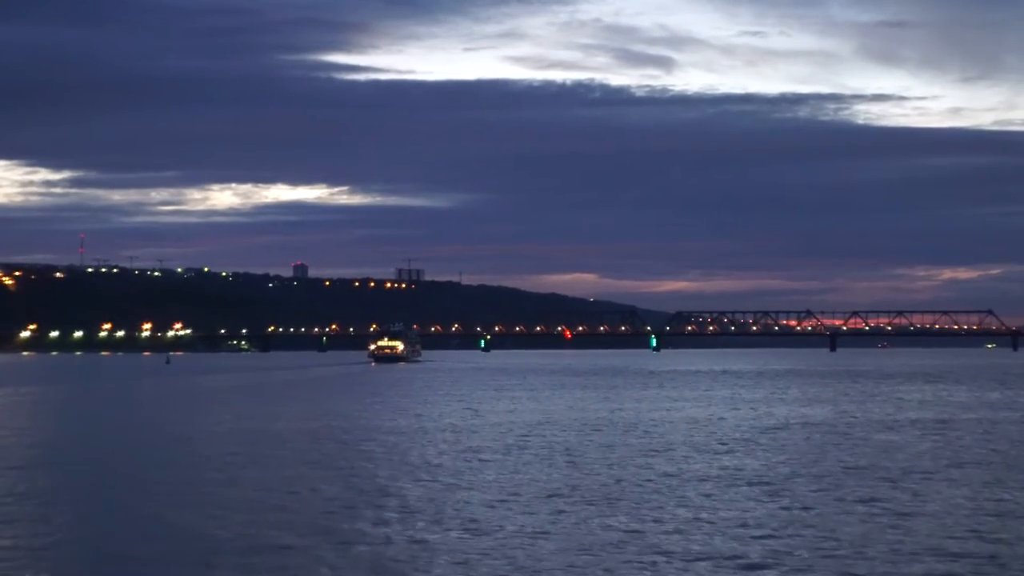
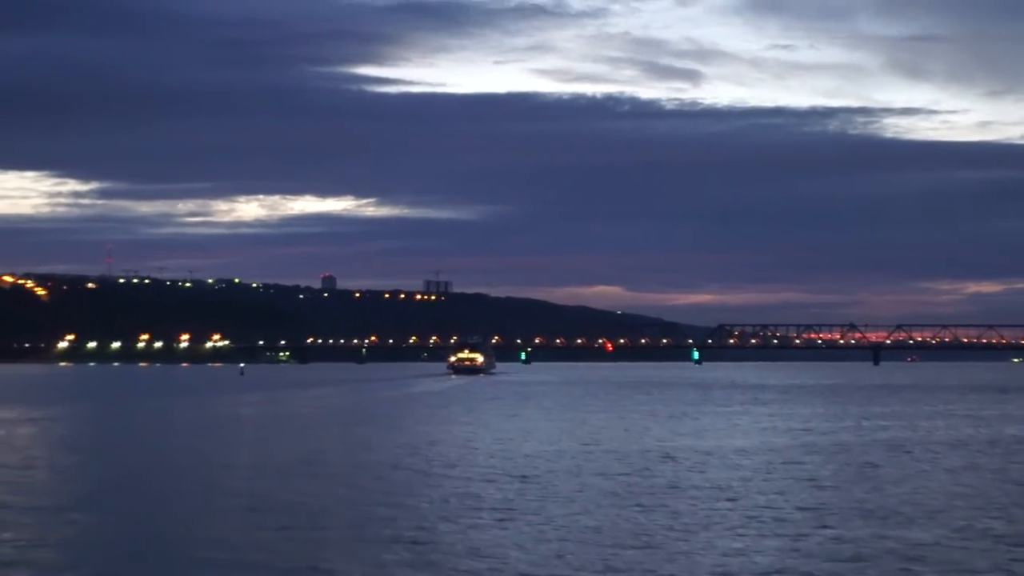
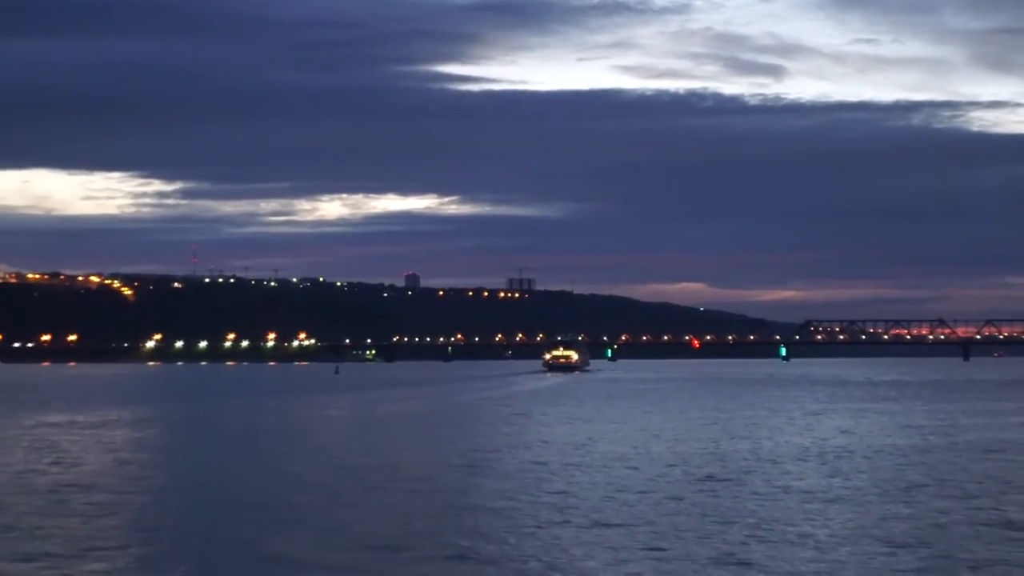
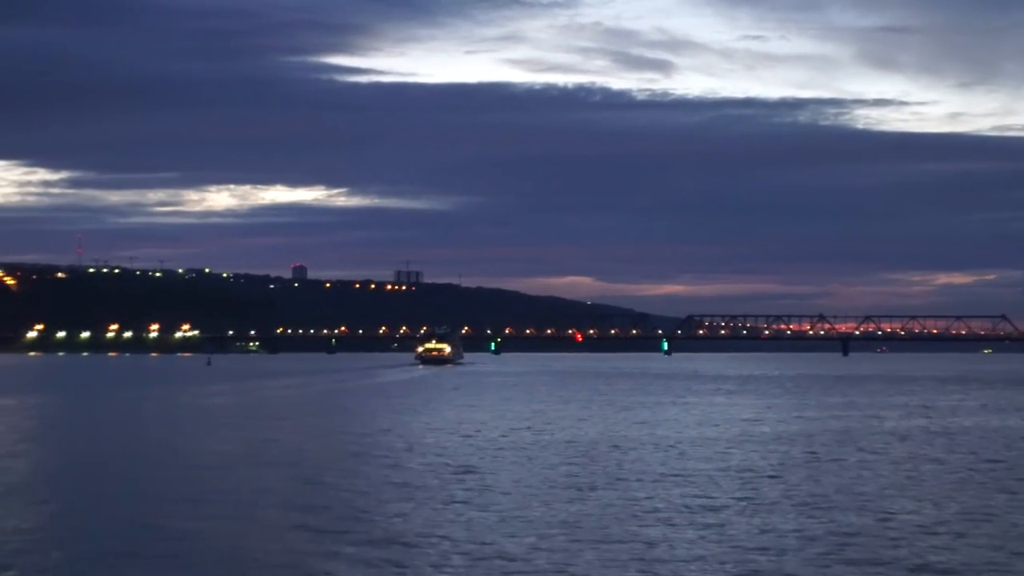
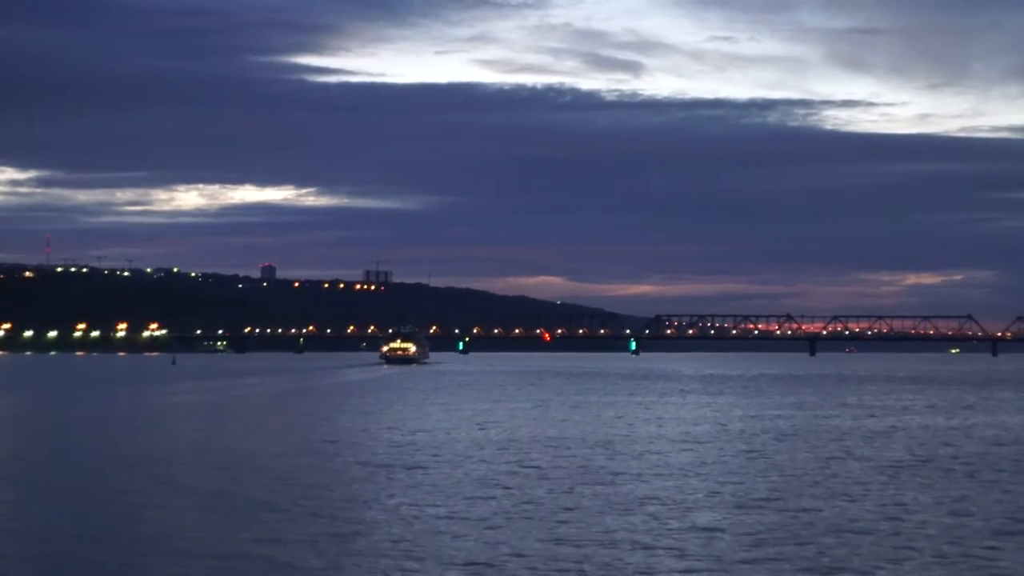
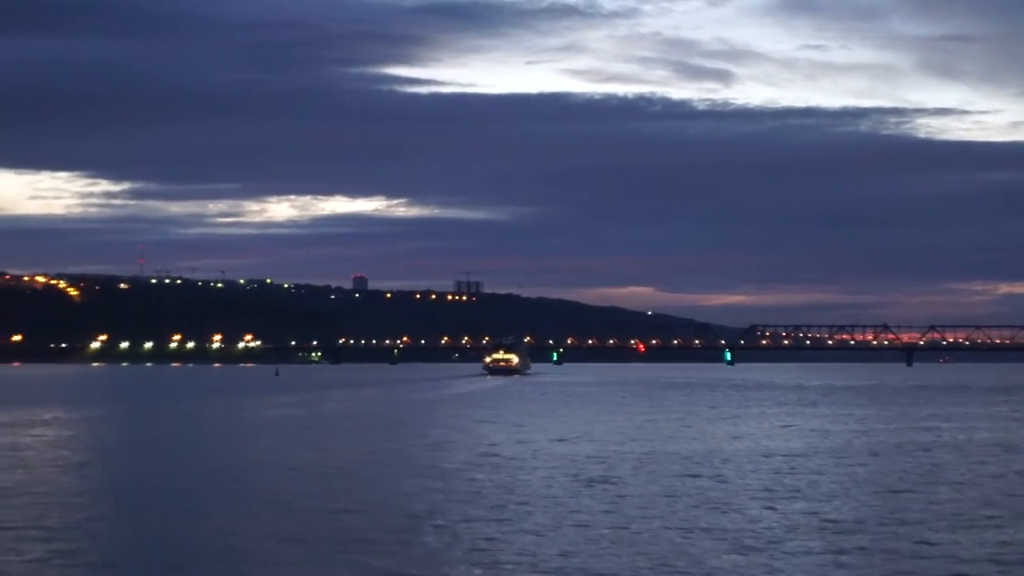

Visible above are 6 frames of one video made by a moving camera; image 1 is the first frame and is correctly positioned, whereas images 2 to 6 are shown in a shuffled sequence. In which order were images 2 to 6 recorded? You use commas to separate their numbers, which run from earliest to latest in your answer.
5, 4, 2, 6, 3
